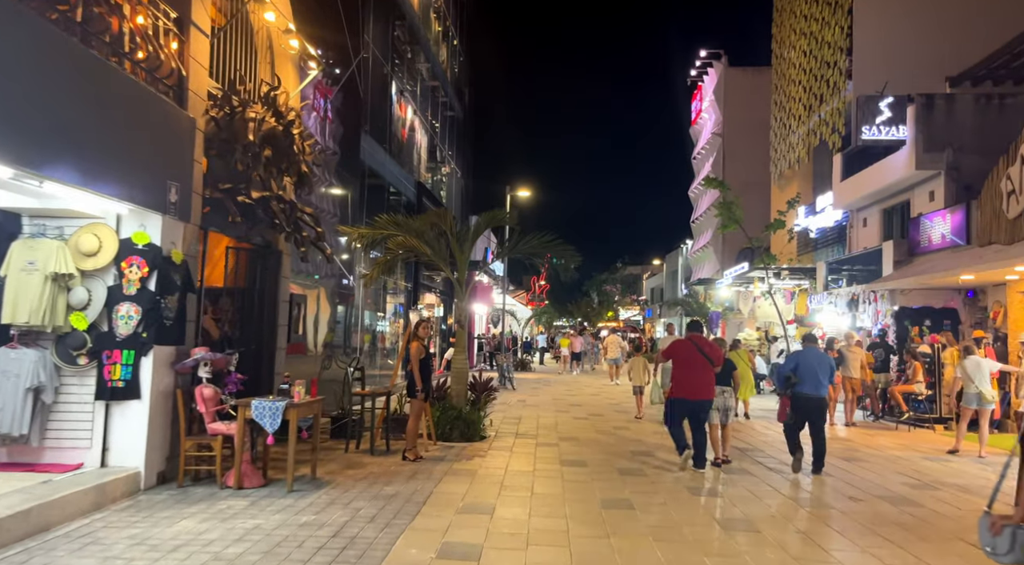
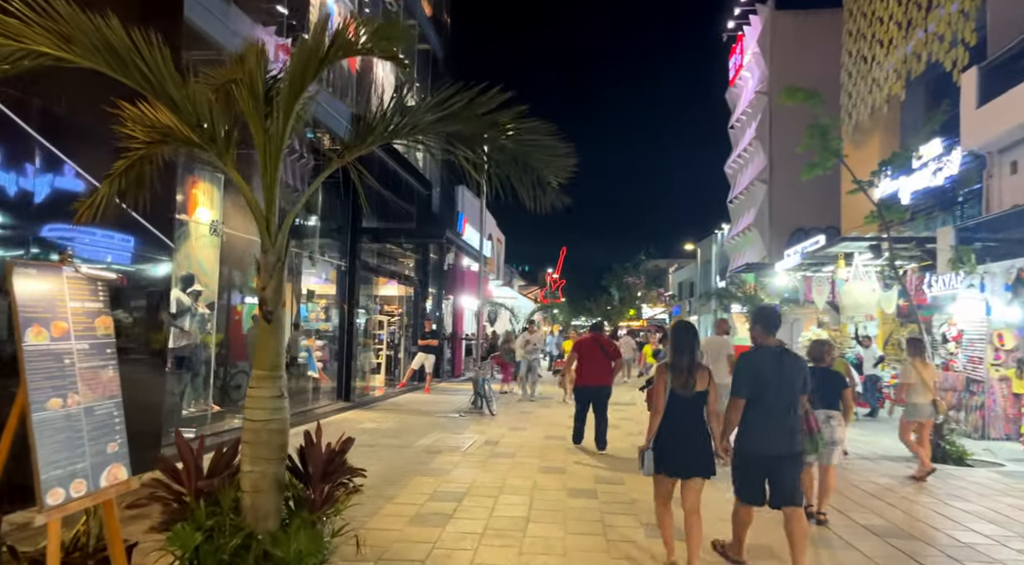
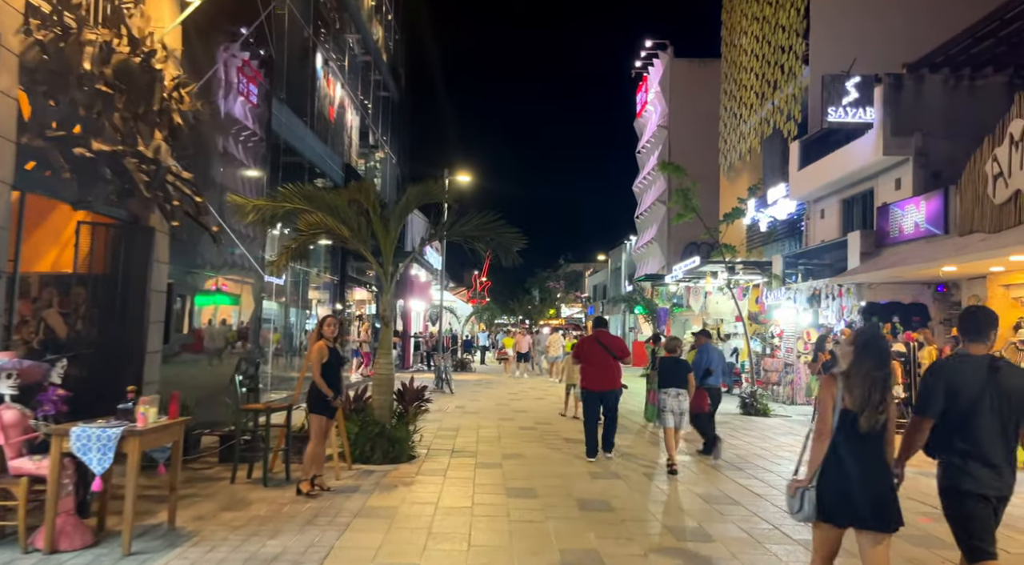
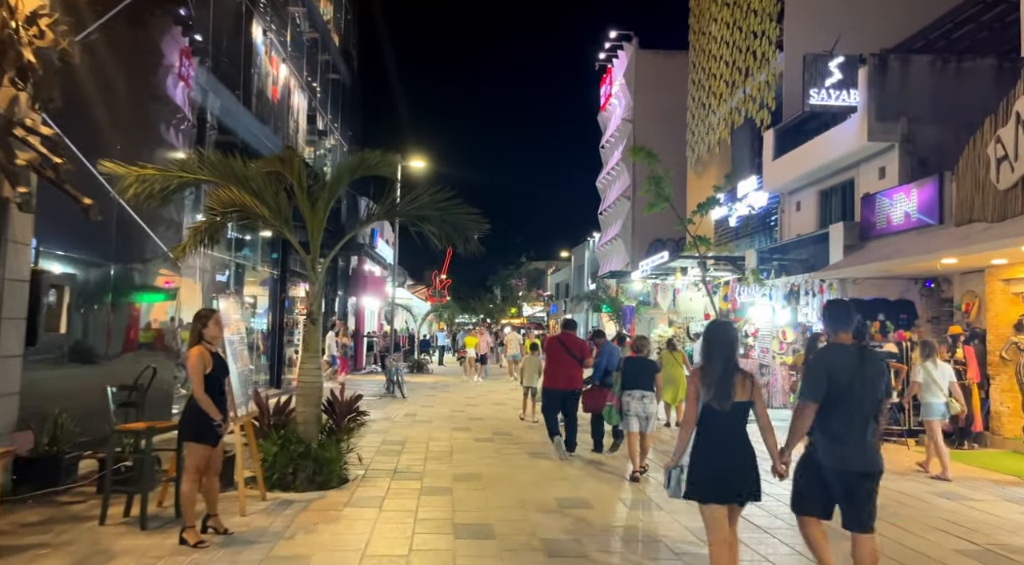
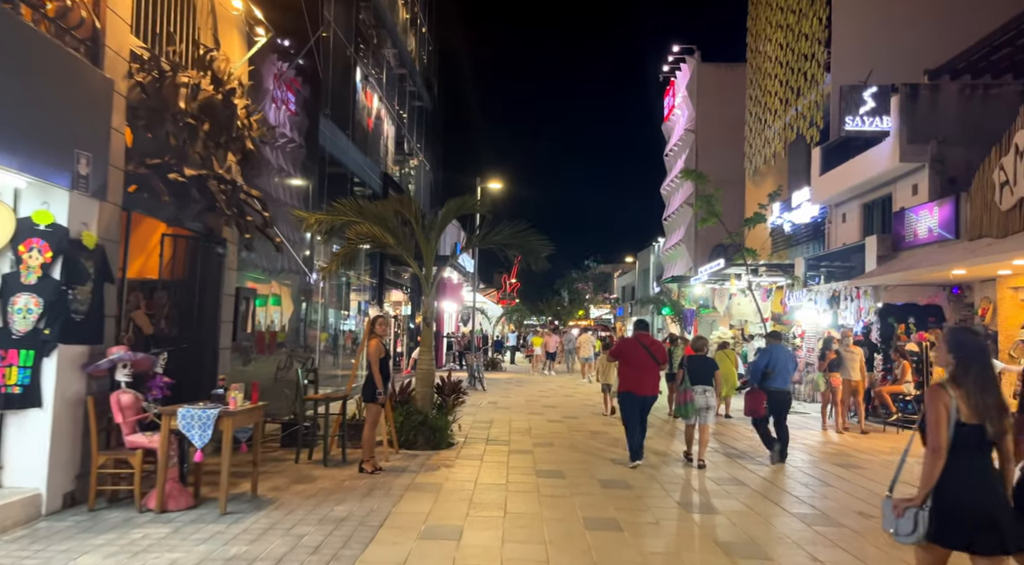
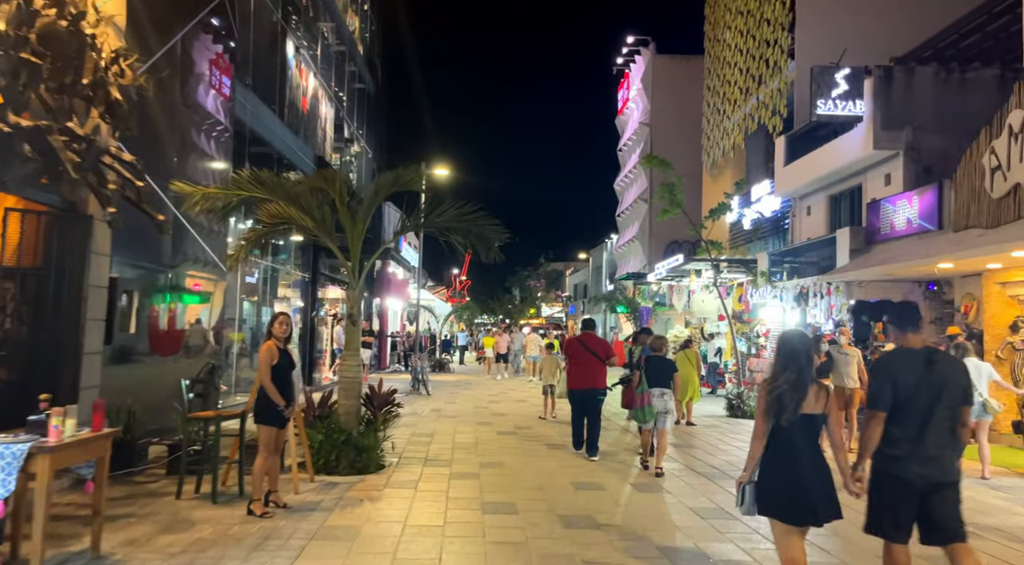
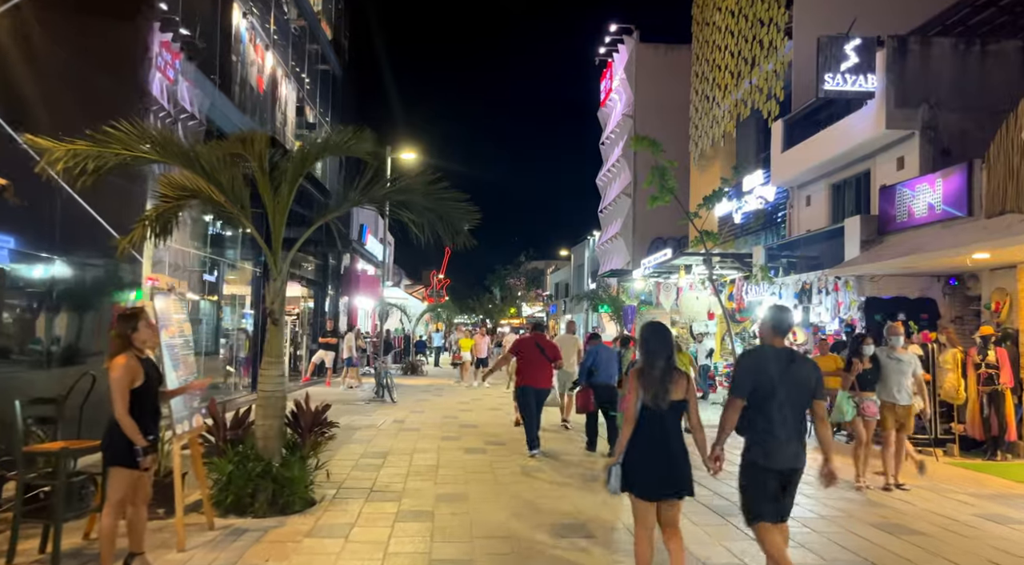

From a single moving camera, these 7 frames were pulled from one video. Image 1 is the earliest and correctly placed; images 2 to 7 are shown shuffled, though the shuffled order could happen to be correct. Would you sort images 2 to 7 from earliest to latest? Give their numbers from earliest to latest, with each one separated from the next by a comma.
5, 3, 6, 4, 7, 2
